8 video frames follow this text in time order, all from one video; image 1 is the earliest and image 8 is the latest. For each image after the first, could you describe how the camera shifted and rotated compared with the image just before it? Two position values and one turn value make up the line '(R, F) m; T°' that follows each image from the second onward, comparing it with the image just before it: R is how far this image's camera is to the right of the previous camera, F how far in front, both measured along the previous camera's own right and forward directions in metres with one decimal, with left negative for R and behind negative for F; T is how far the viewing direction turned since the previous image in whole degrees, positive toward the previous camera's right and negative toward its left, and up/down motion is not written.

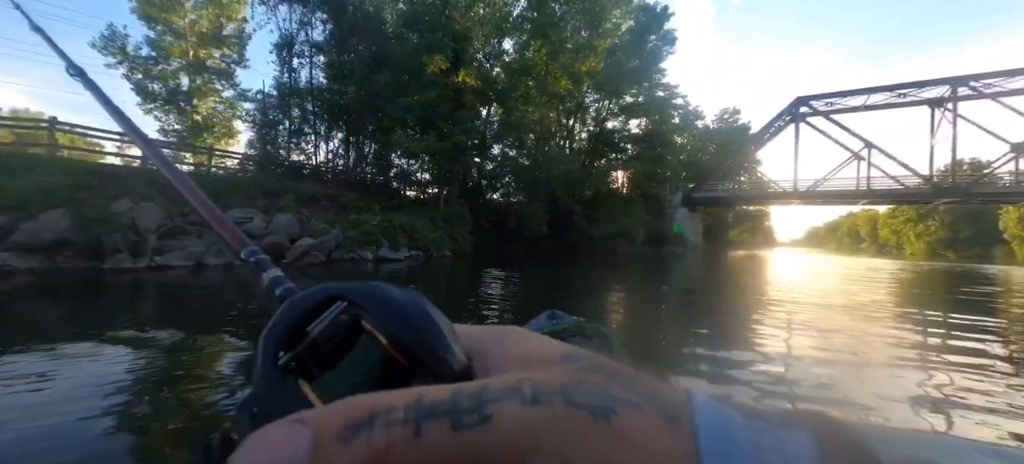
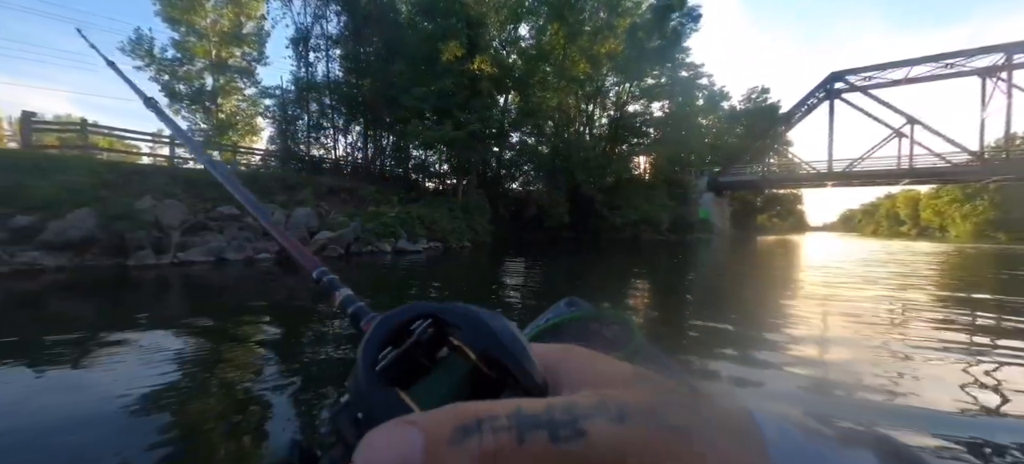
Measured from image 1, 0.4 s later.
(0.0, +0.2) m; -3°
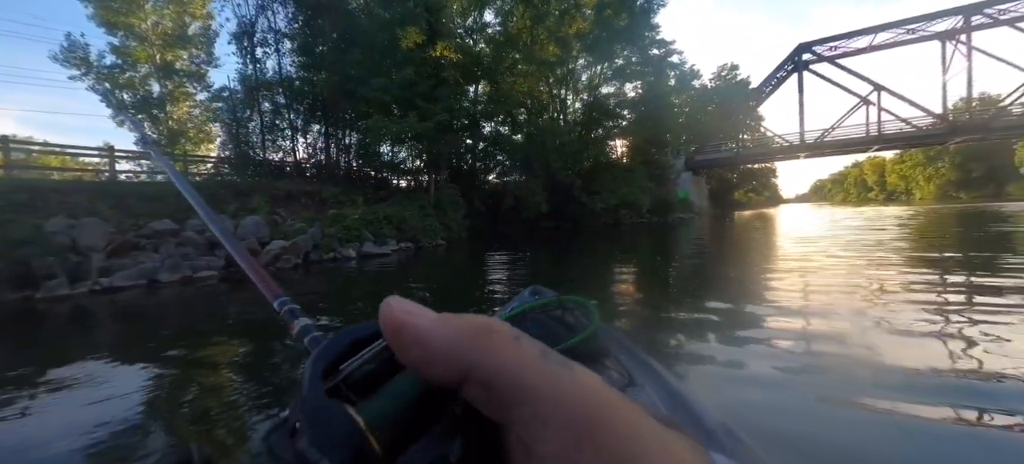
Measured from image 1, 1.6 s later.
(+0.2, +0.6) m; +2°
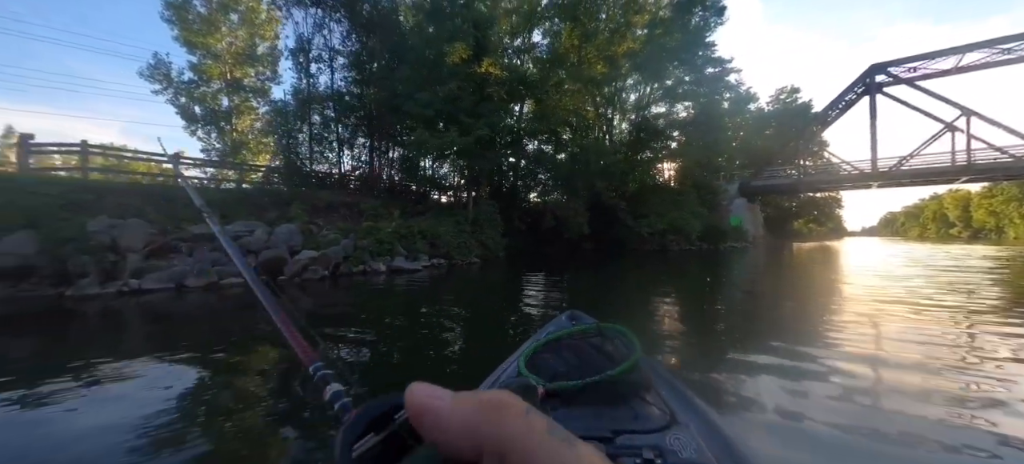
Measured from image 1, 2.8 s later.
(0.0, +0.6) m; -6°
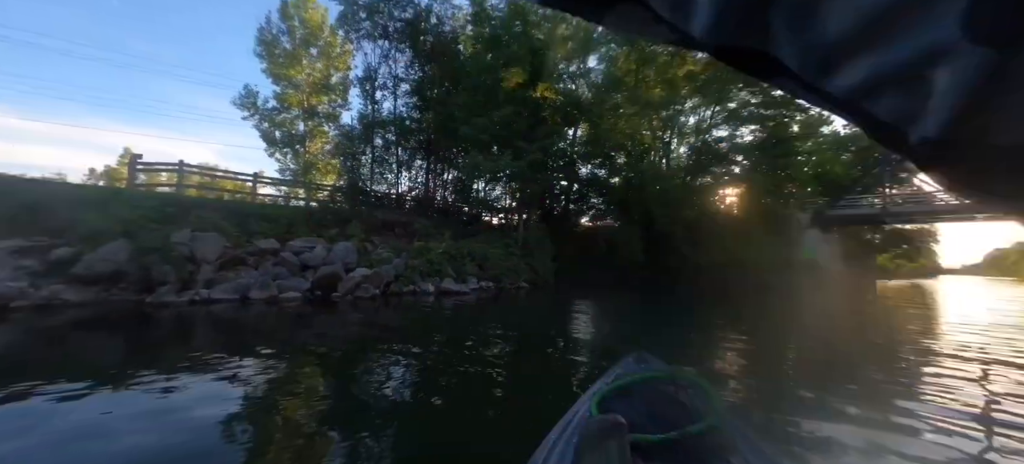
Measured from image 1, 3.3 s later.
(-0.1, +0.2) m; -7°
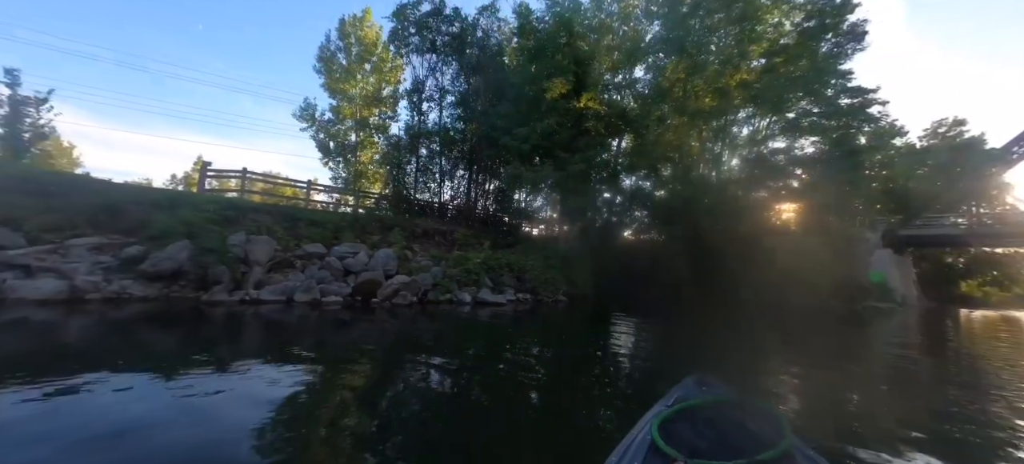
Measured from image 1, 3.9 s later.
(0.0, +0.2) m; -6°
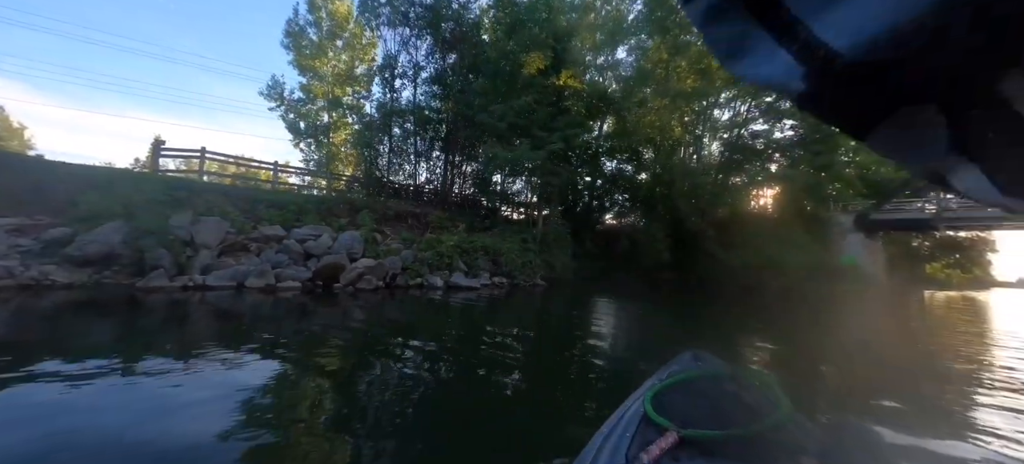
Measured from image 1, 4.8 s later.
(+0.2, +0.4) m; +2°
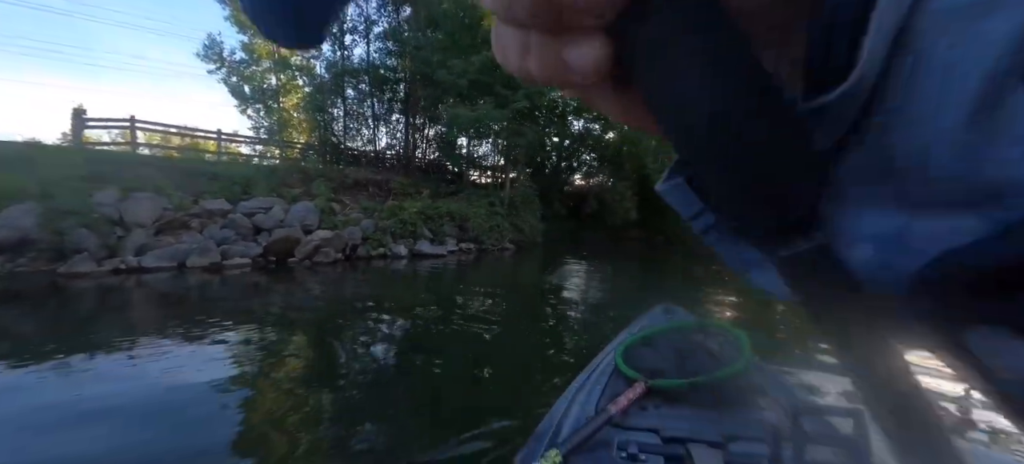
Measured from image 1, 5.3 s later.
(+0.2, +0.2) m; +4°
